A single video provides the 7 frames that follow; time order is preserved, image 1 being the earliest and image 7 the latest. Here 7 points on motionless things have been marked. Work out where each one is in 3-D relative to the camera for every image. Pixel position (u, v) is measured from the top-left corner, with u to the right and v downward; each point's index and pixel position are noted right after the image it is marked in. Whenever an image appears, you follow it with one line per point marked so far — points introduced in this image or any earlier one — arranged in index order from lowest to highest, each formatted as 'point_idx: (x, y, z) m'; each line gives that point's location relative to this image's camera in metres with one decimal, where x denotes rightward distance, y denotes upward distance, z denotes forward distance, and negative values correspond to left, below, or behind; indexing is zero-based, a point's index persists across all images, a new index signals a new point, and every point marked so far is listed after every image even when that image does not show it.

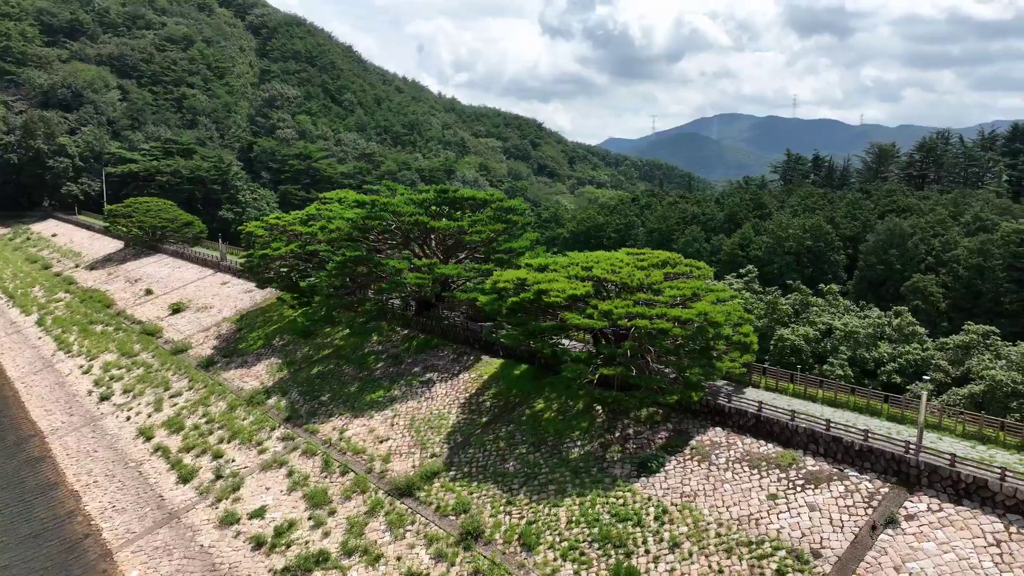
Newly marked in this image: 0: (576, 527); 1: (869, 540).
0: (+1.6, -5.8, +17.2) m
1: (+7.5, -5.3, +14.8) m
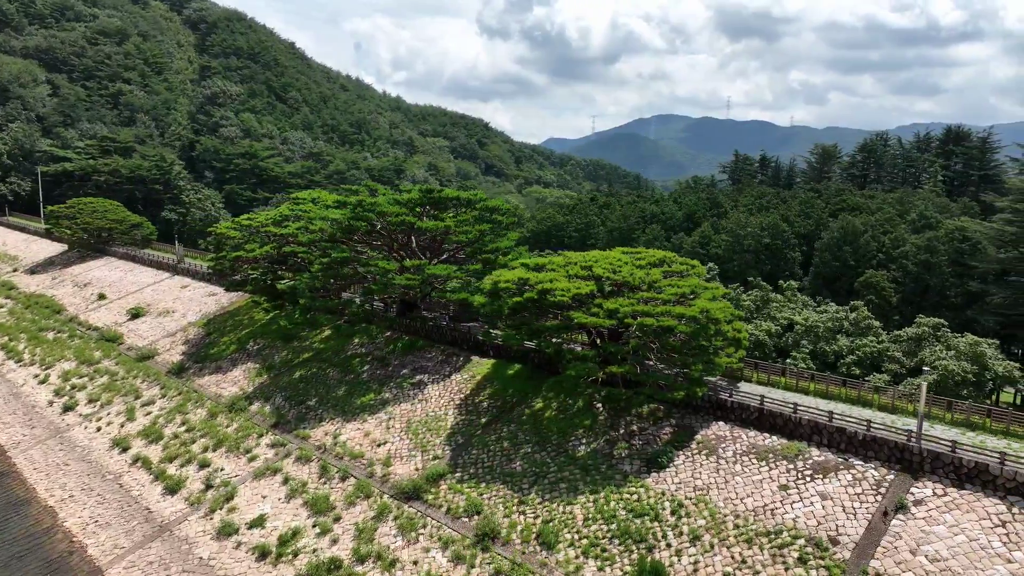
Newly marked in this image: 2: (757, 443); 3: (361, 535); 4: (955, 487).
0: (+2.0, -5.8, +17.4) m
1: (+8.1, -5.2, +15.4) m
2: (+6.6, -4.1, +18.9) m
3: (-4.0, -6.6, +18.8) m
4: (+10.1, -4.5, +16.0) m
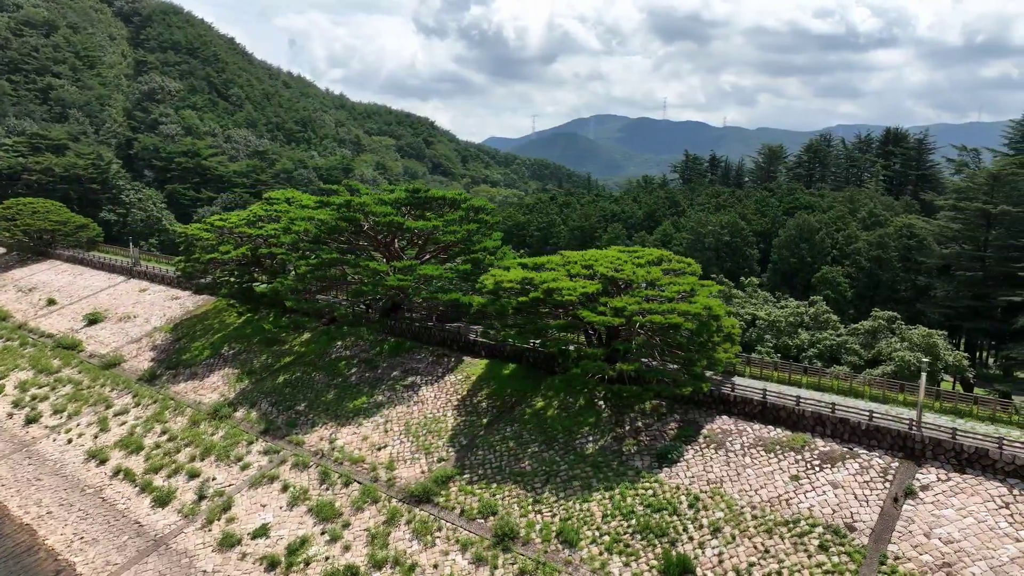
0: (+2.5, -5.8, +17.6) m
1: (+8.8, -5.1, +16.1) m
2: (+6.9, -4.1, +19.4) m
3: (-3.6, -6.6, +18.5) m
4: (+10.6, -4.4, +16.8) m
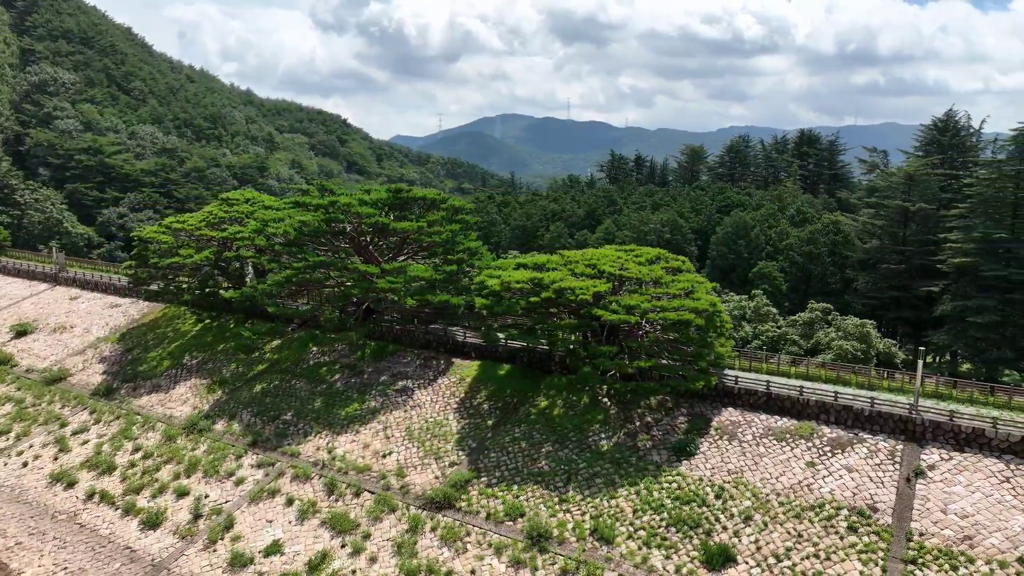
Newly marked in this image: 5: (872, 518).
0: (+3.4, -5.8, +17.9) m
1: (+9.7, -5.0, +17.2) m
2: (+7.5, -3.9, +20.3) m
3: (-2.8, -6.7, +18.1) m
4: (+11.5, -4.2, +18.2) m
5: (+8.5, -5.4, +16.7) m
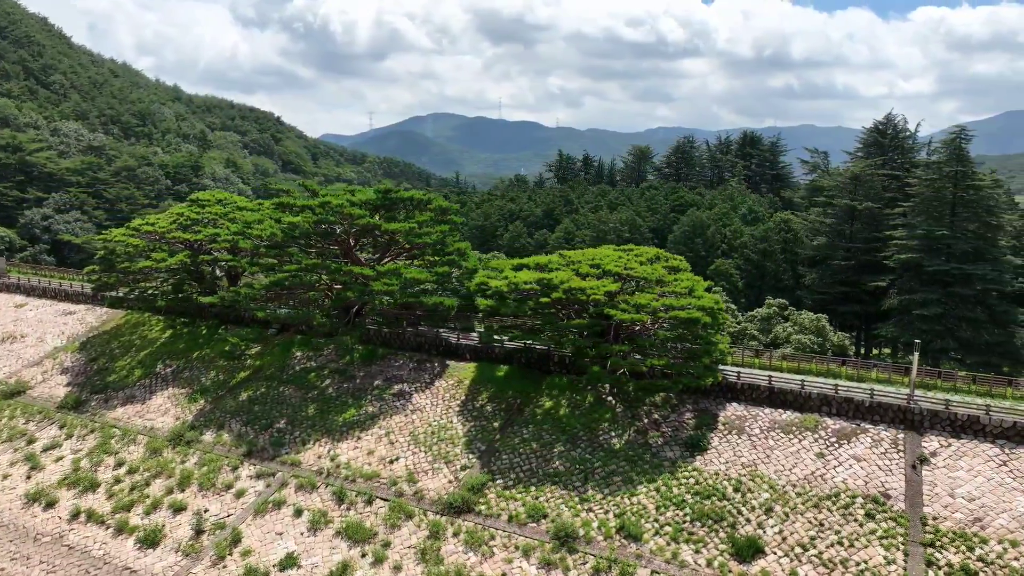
0: (+4.0, -5.7, +18.1) m
1: (+10.4, -4.9, +18.1) m
2: (+7.8, -3.9, +20.9) m
3: (-2.1, -6.8, +17.8) m
4: (+12.0, -4.1, +19.2) m
5: (+9.2, -5.3, +17.4) m
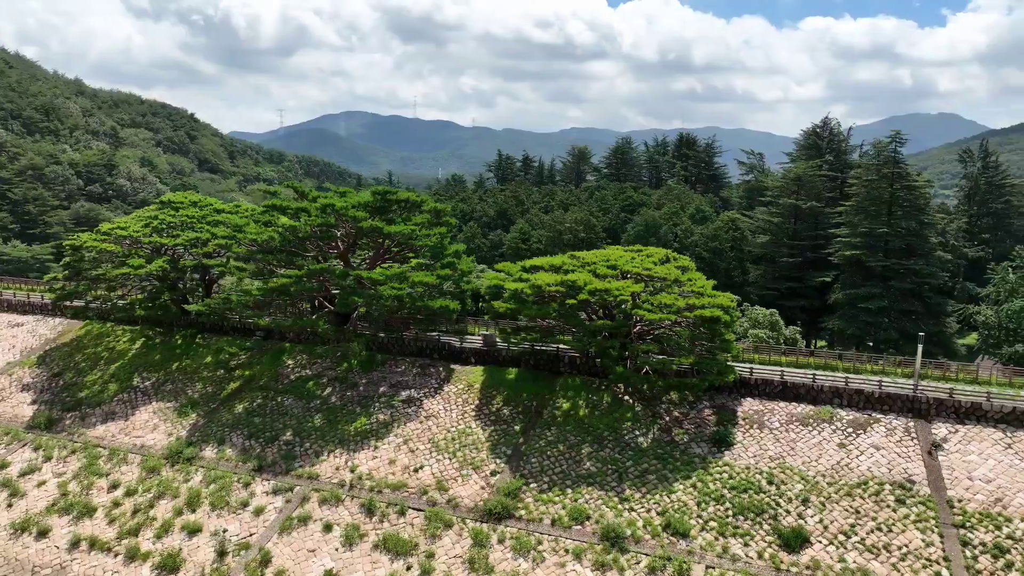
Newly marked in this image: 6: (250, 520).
0: (+5.2, -5.7, +18.5) m
1: (+11.5, -4.8, +19.2) m
2: (+8.6, -3.8, +21.7) m
3: (-0.9, -6.9, +17.5) m
4: (+13.0, -3.9, +20.5) m
5: (+10.4, -5.3, +18.4) m
6: (-7.4, -6.5, +19.8) m
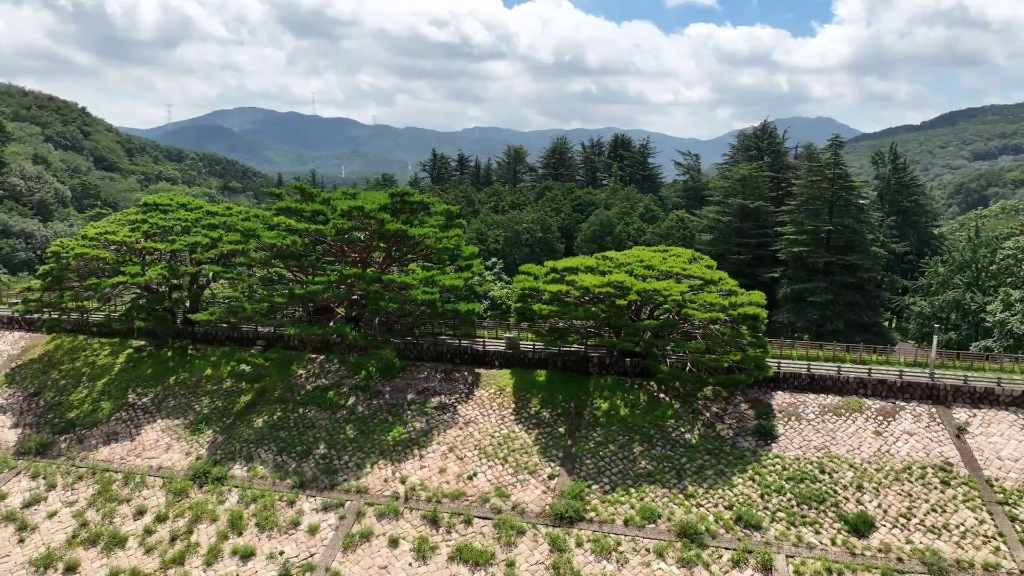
0: (+7.1, -5.7, +19.2) m
1: (+13.2, -4.6, +20.7) m
2: (+10.0, -3.7, +22.8) m
3: (+1.2, -7.0, +17.3) m
4: (+14.5, -3.8, +22.1) m
5: (+12.3, -5.1, +19.7) m
6: (-5.5, -6.7, +18.9) m
